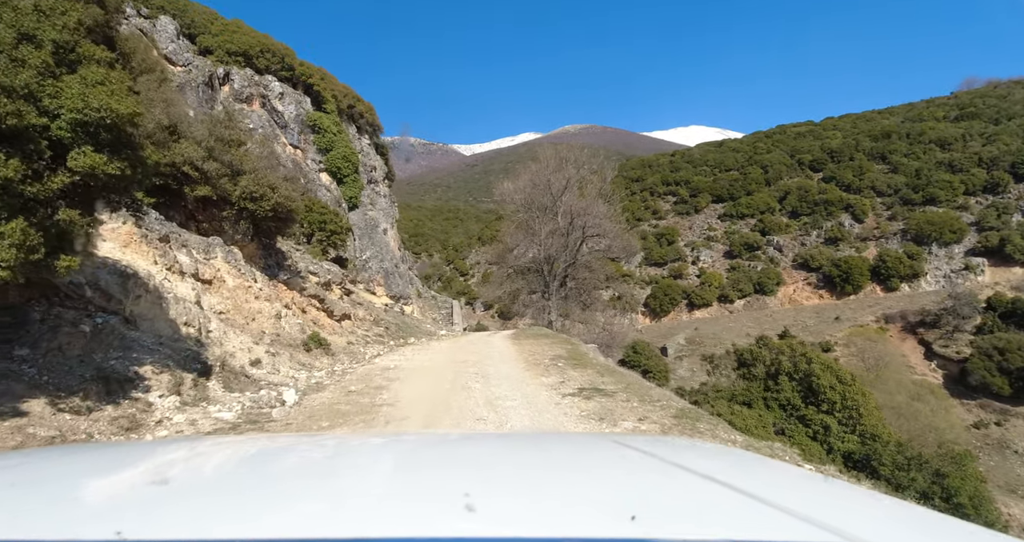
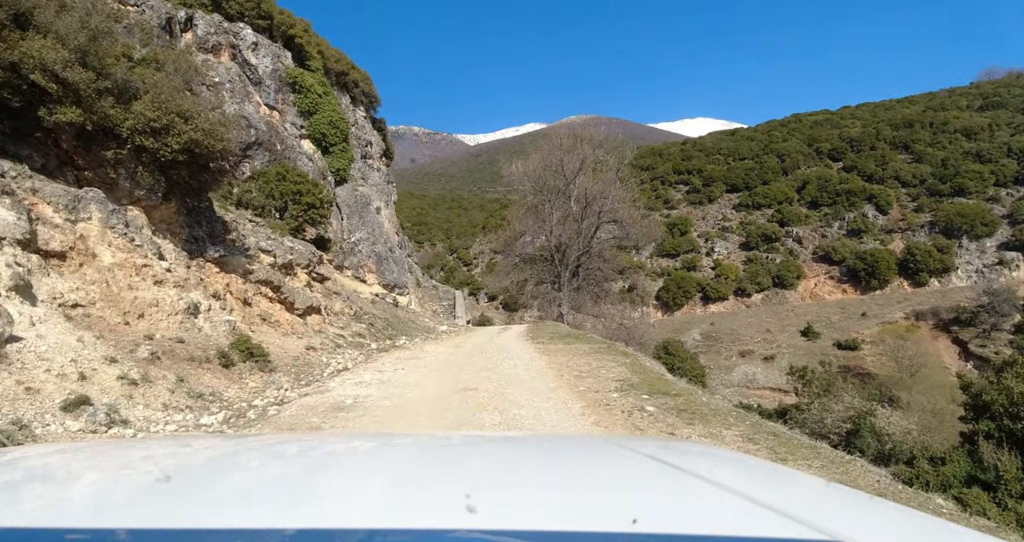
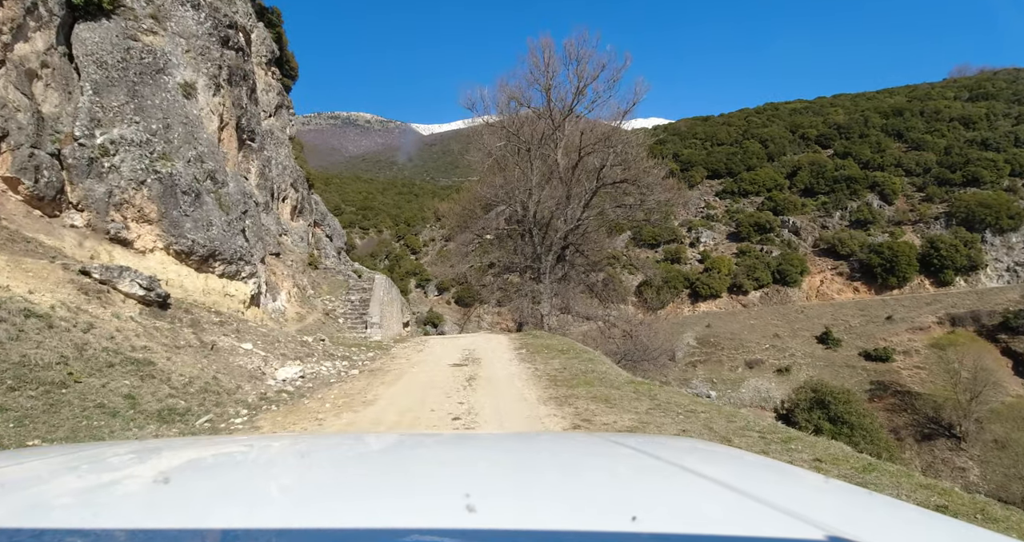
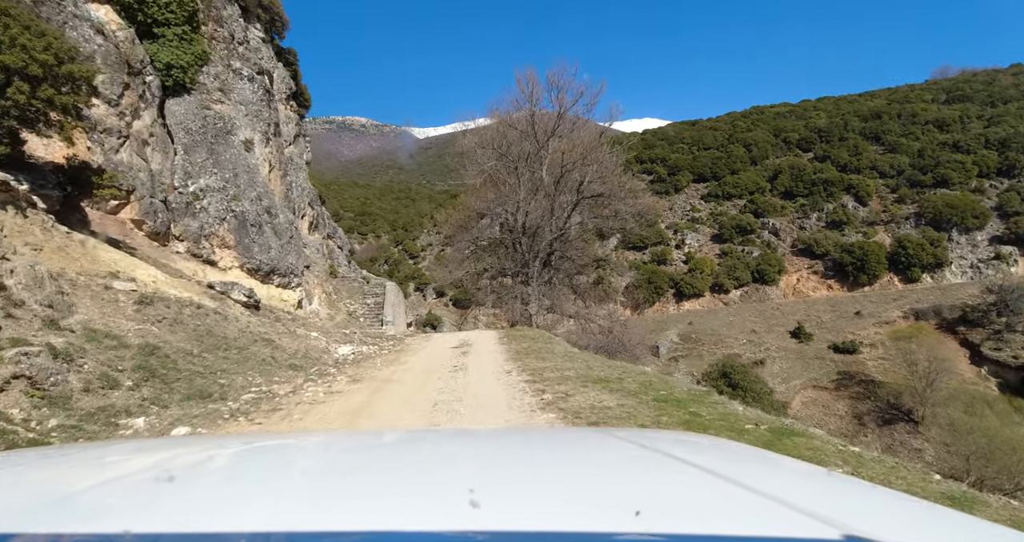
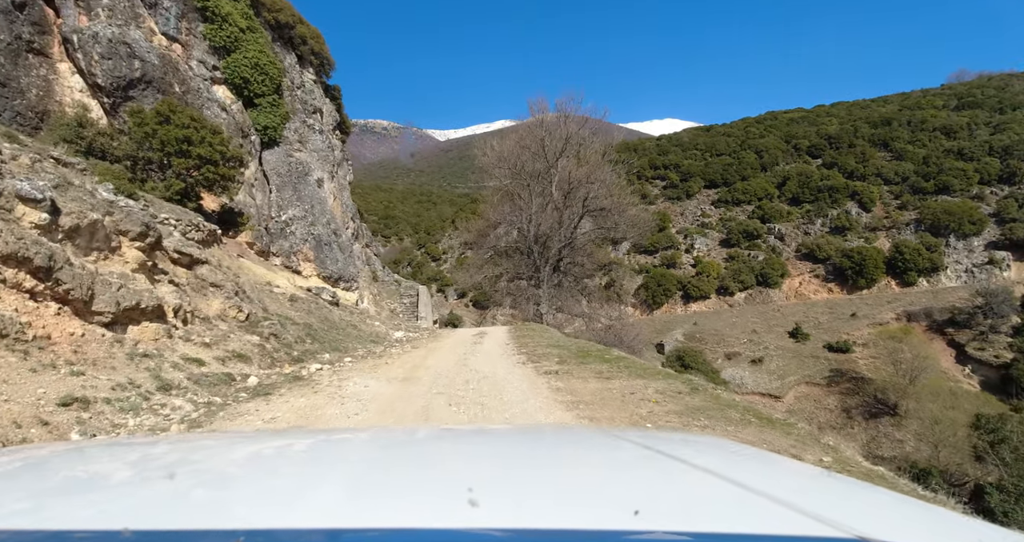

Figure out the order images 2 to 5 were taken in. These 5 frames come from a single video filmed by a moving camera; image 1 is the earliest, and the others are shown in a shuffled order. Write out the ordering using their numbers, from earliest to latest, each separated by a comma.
2, 5, 4, 3
